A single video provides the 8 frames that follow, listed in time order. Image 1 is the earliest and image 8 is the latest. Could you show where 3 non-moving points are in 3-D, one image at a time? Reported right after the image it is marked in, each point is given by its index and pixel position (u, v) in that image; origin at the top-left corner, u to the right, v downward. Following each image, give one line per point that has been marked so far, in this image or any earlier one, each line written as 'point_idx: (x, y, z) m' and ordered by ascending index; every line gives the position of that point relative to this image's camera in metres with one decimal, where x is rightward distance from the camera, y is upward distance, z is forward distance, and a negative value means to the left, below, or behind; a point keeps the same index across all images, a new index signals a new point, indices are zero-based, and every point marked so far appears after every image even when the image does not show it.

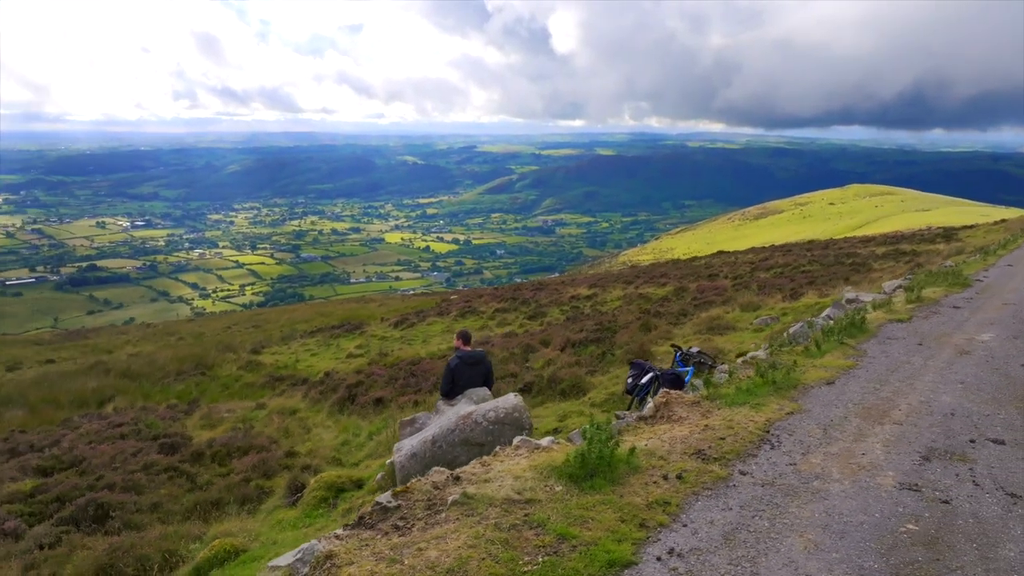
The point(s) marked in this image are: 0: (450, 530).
0: (-0.2, -0.8, +2.5) m
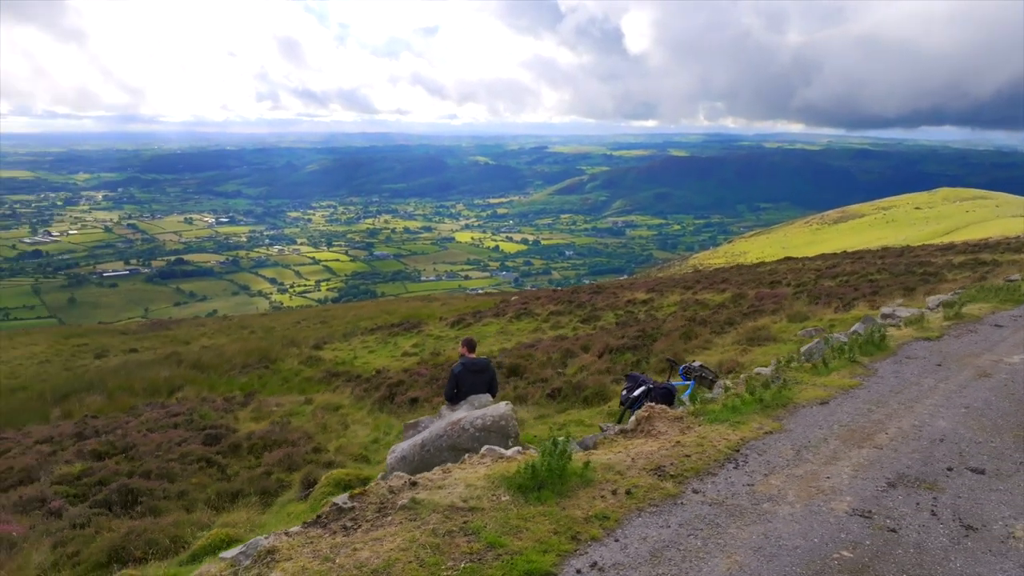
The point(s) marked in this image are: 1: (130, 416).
0: (-0.5, -0.9, +2.6) m
1: (-6.4, -2.2, +12.0) m
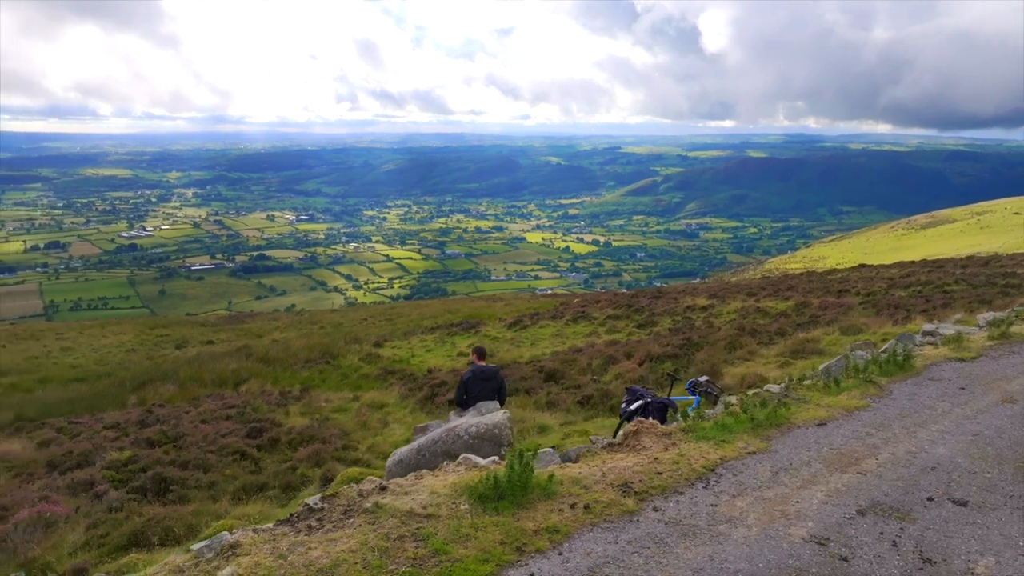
0: (-0.7, -1.0, +2.8) m
1: (-5.7, -2.1, +12.8) m
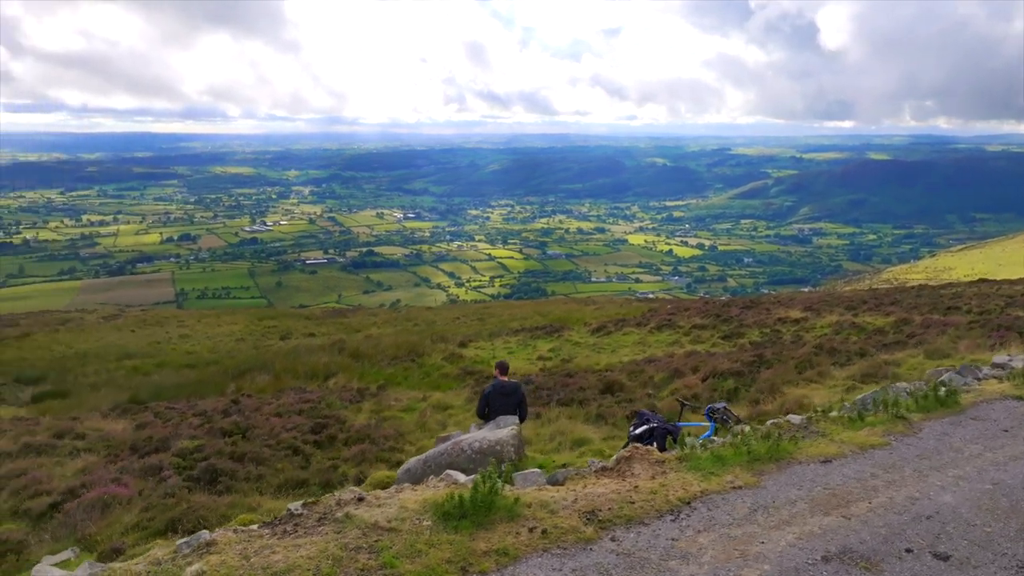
0: (-0.9, -1.1, +3.0) m
1: (-4.5, -2.1, +13.6) m
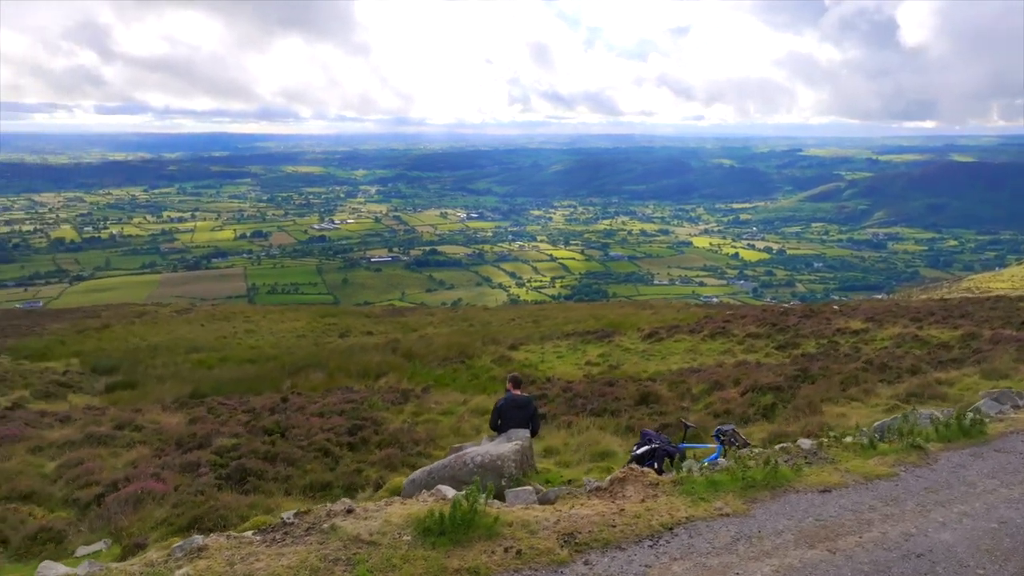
0: (-1.0, -1.2, +3.2) m
1: (-3.7, -2.2, +14.1) m
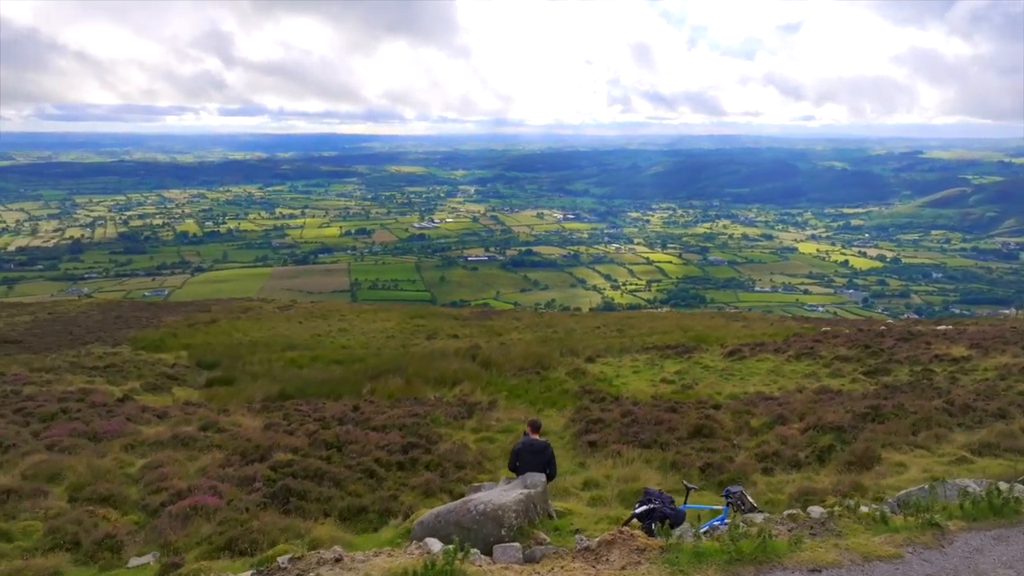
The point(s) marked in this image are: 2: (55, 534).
0: (-1.2, -1.5, +3.5) m
1: (-2.5, -2.5, +14.6) m
2: (-4.2, -2.3, +6.6) m
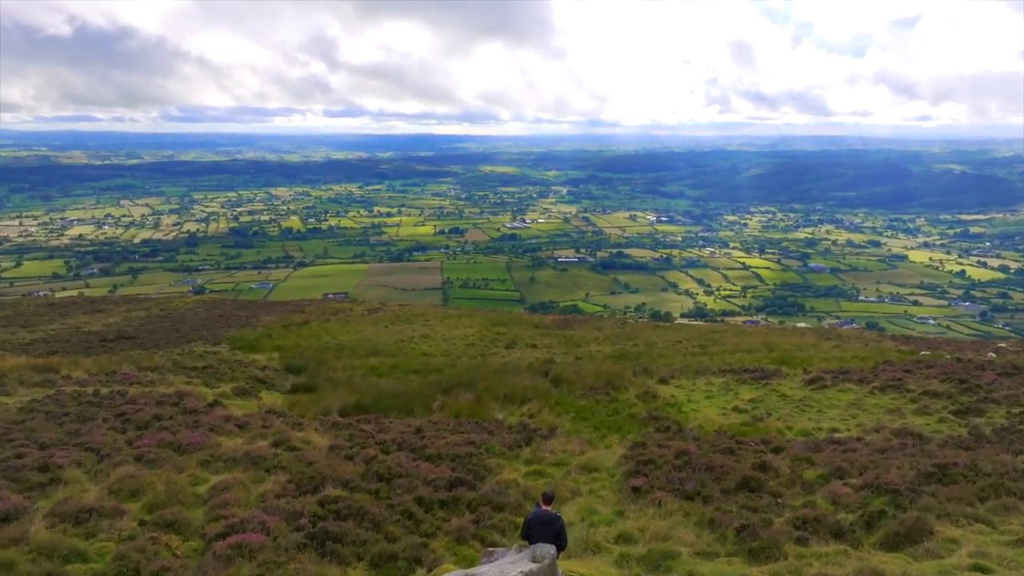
0: (-1.3, -2.1, +3.9) m
1: (-1.3, -3.0, +15.1) m
2: (-4.0, -2.8, +7.3) m
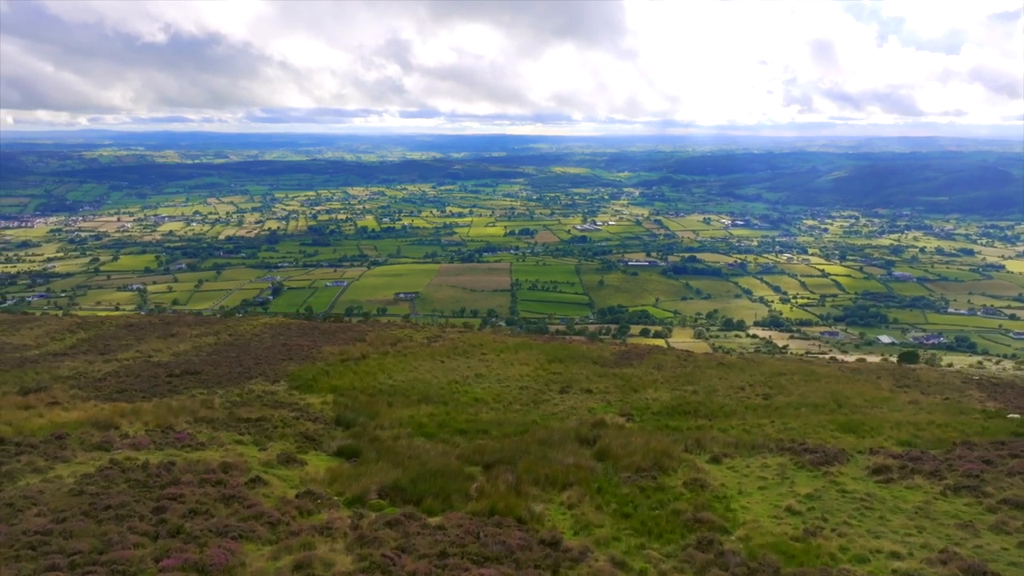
0: (-1.9, -4.6, +3.4) m
1: (-0.7, -5.5, +14.6) m
2: (-4.2, -5.2, +7.1) m
